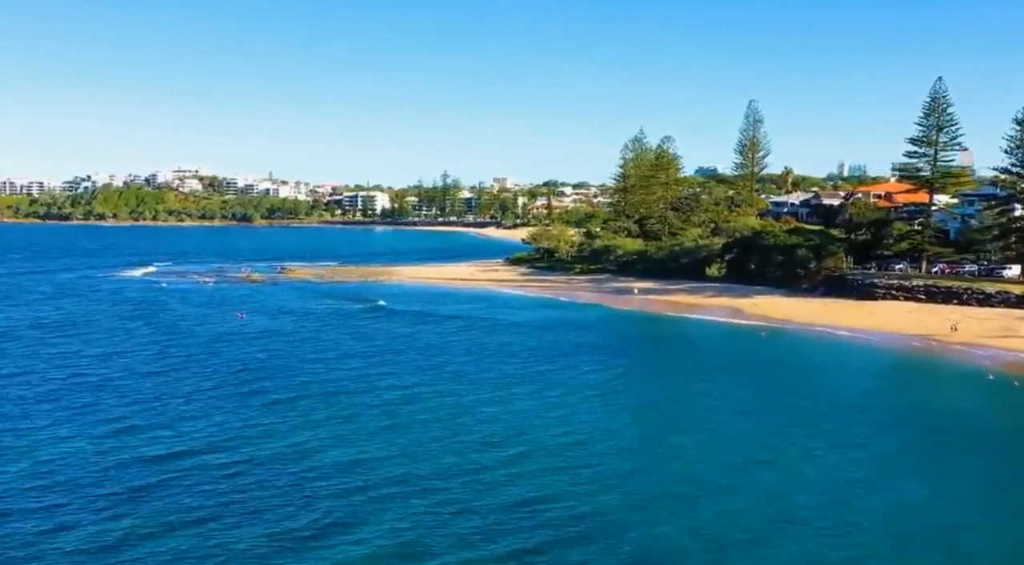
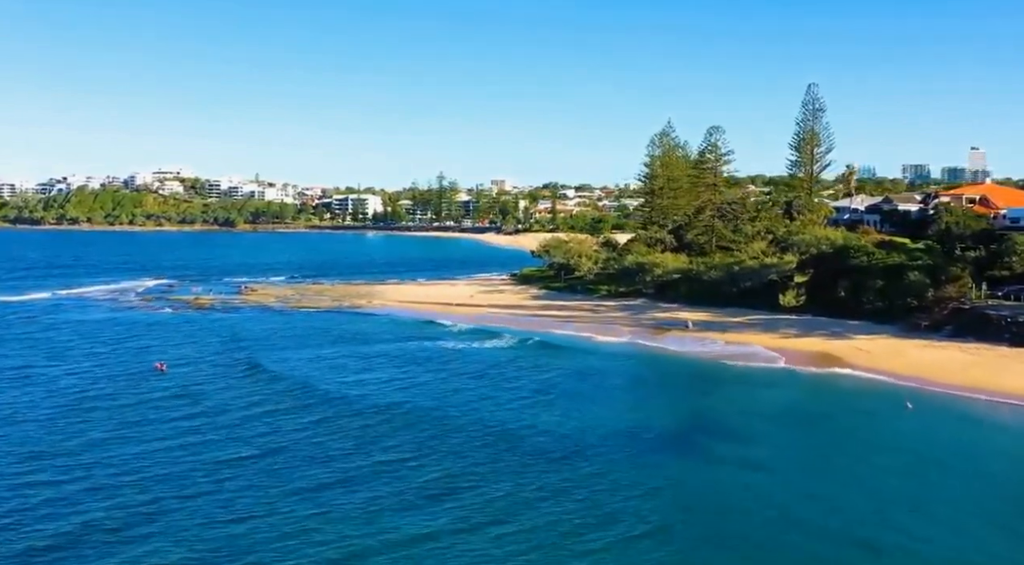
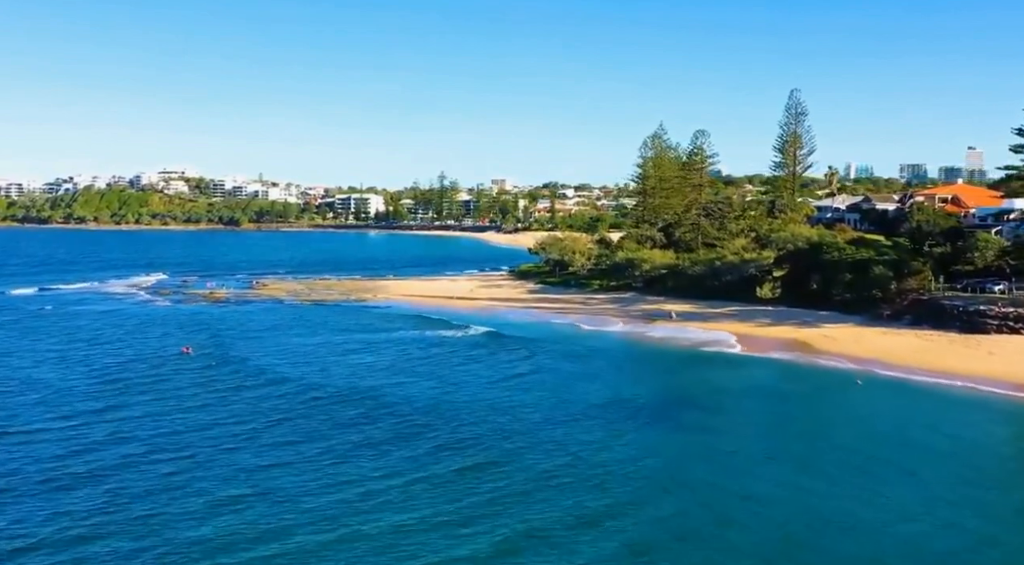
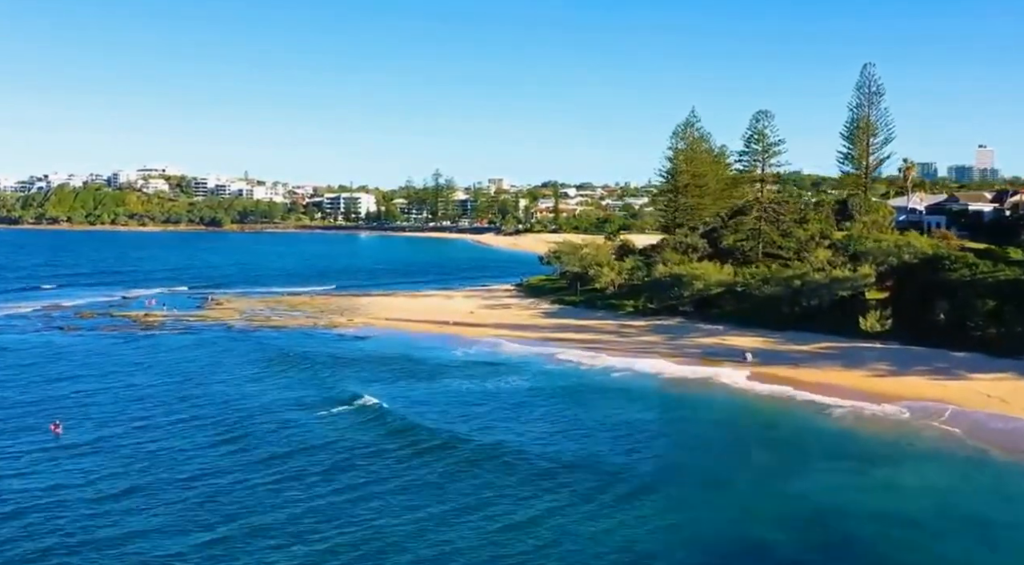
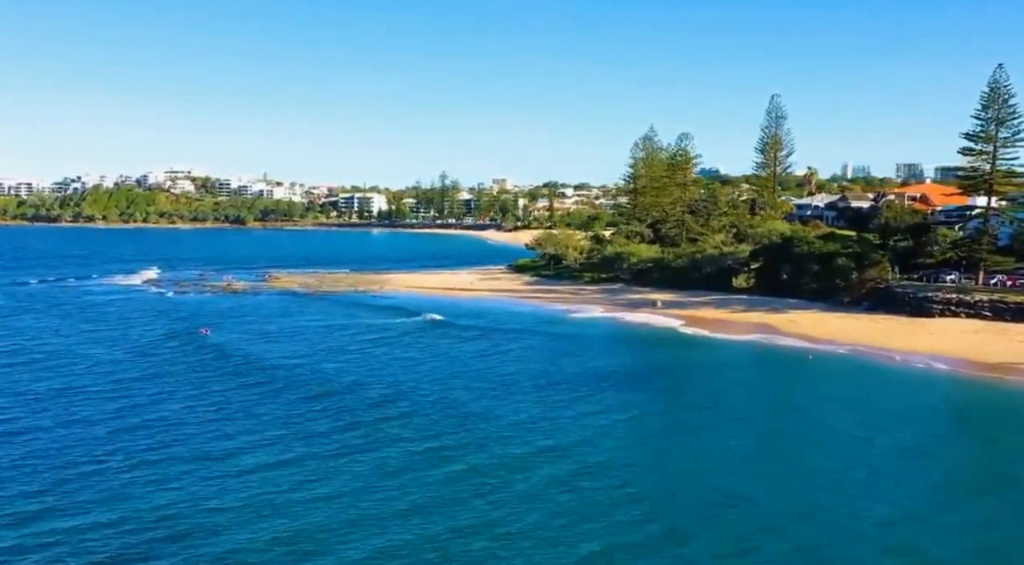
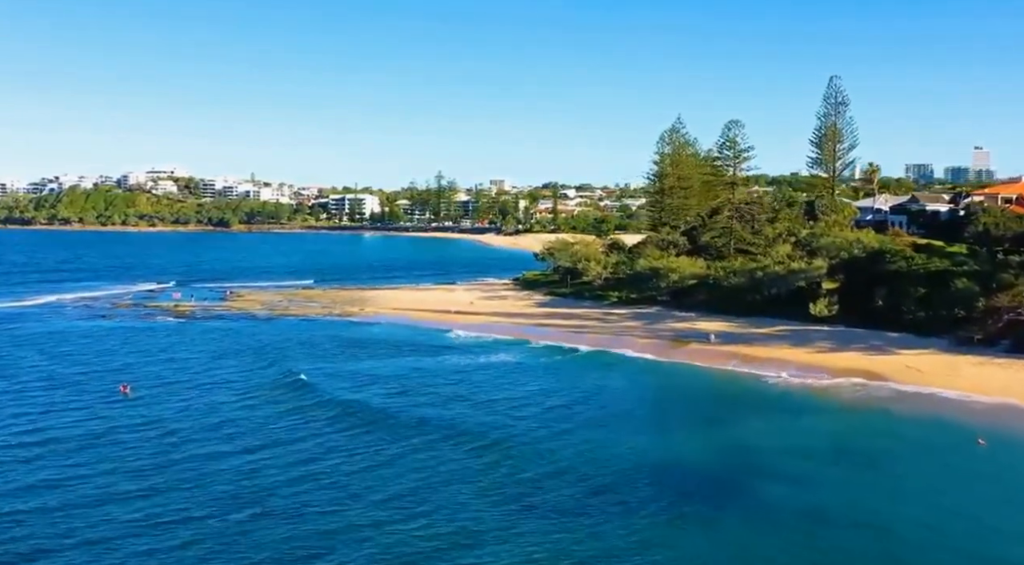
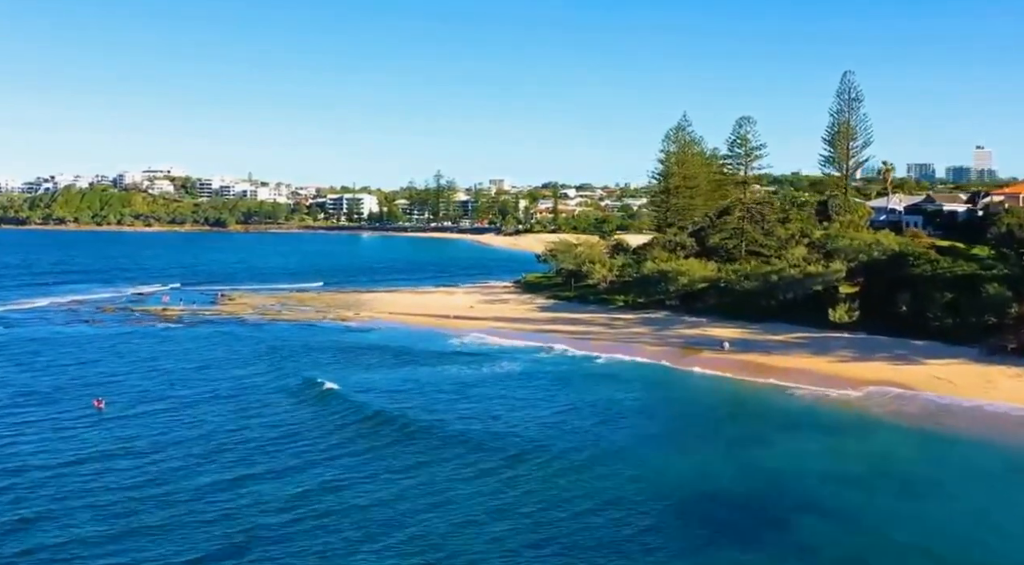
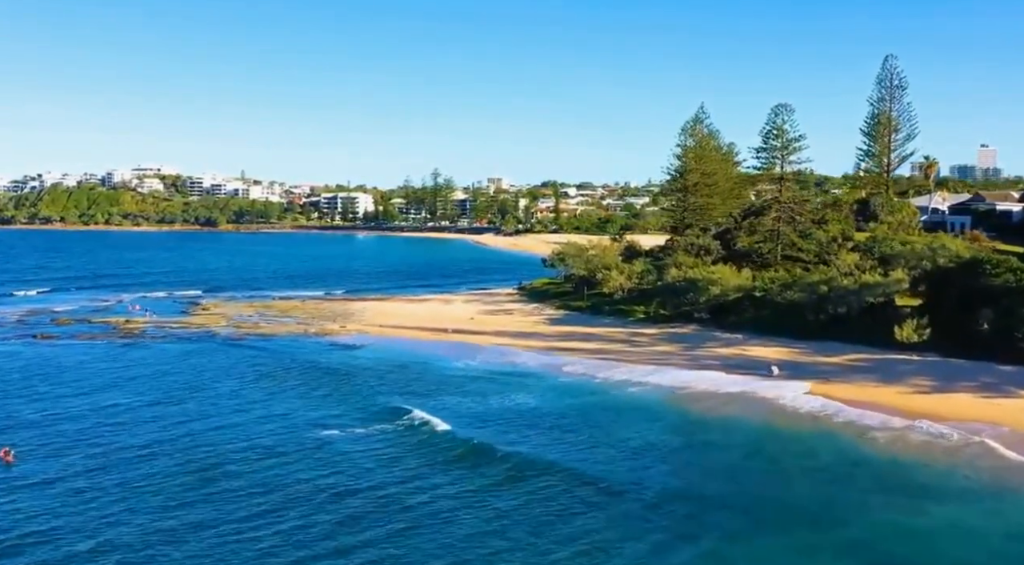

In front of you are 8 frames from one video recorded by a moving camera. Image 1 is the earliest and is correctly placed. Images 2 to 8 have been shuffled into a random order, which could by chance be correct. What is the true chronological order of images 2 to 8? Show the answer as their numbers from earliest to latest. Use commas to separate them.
5, 3, 2, 6, 7, 4, 8
